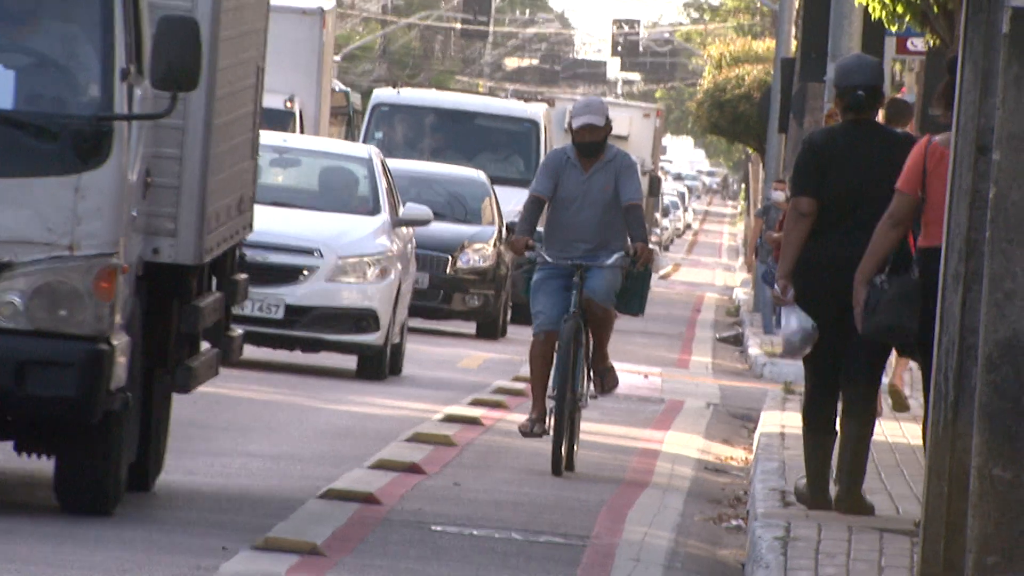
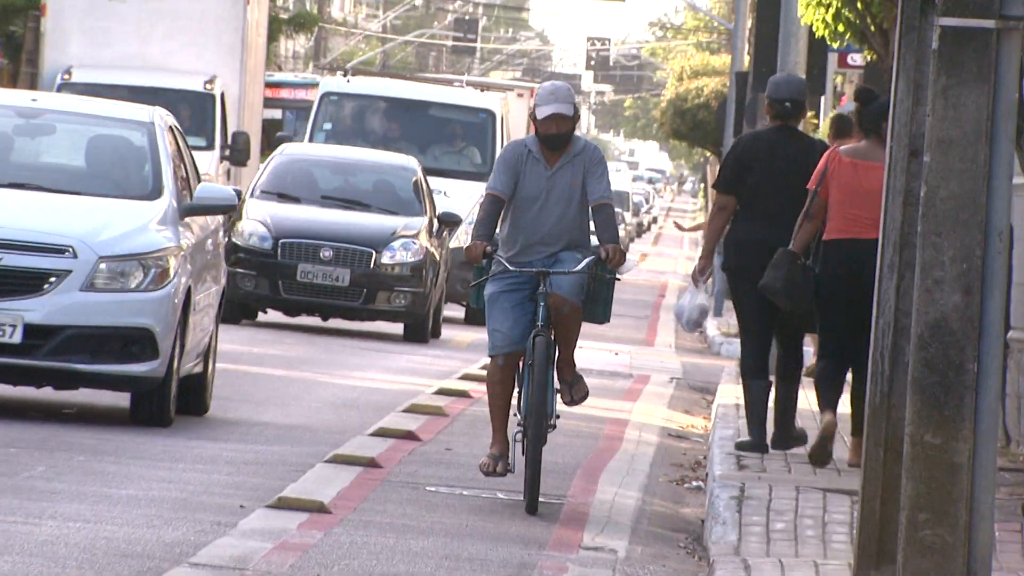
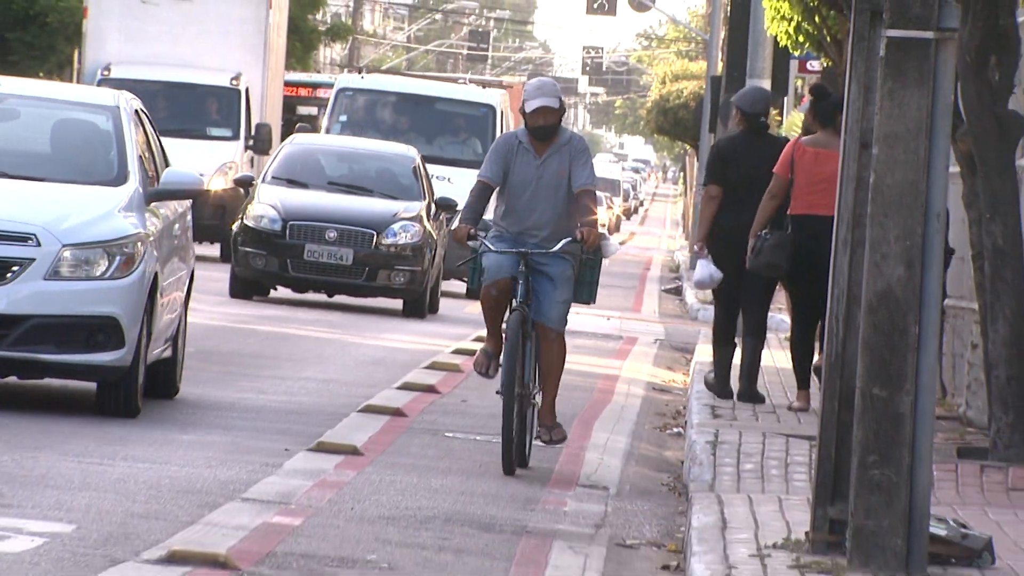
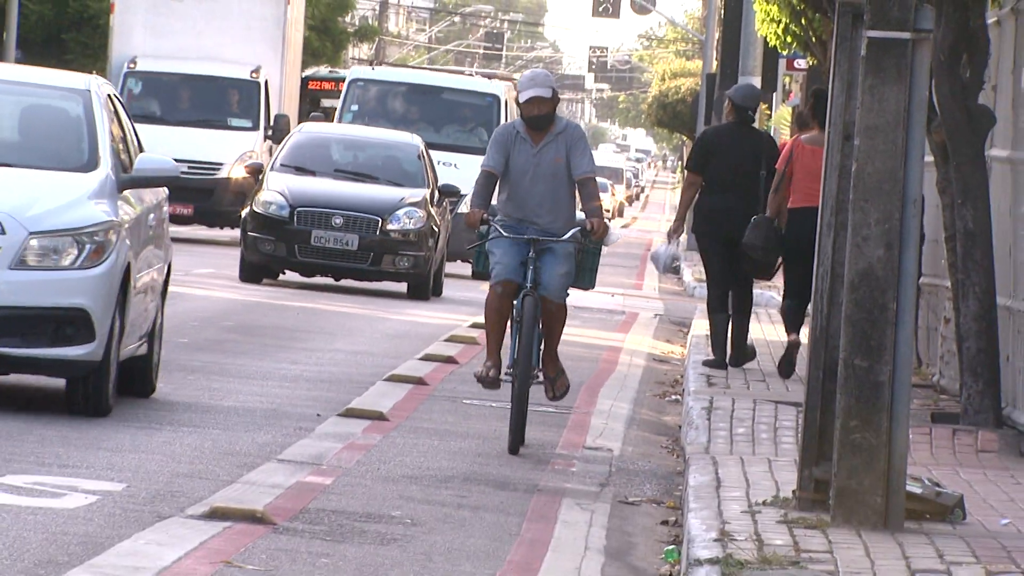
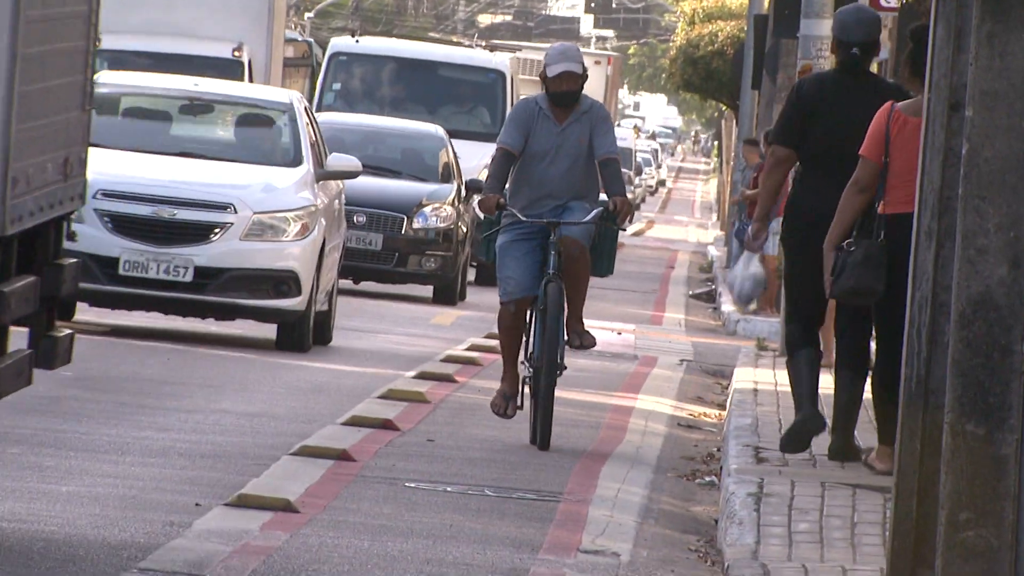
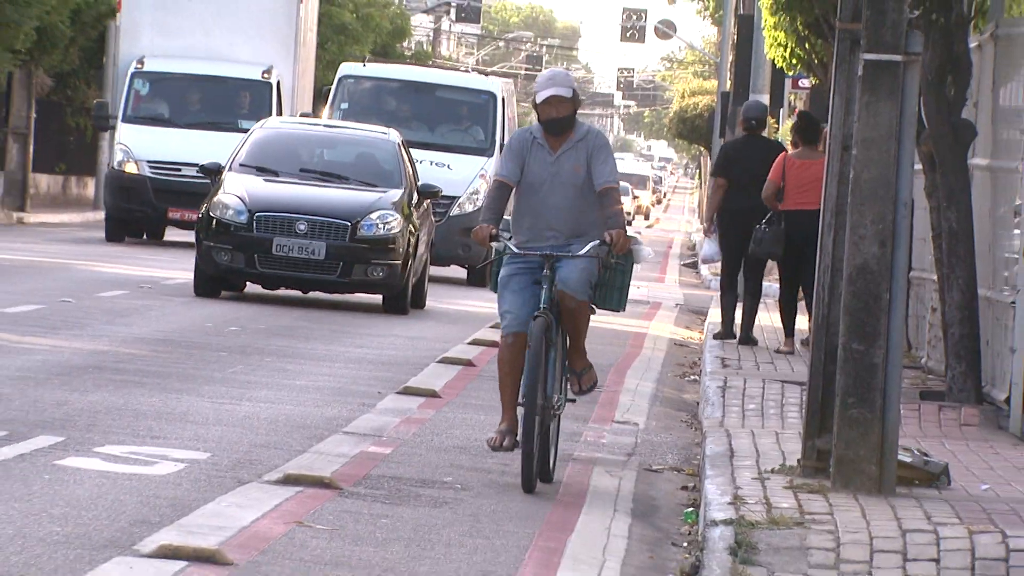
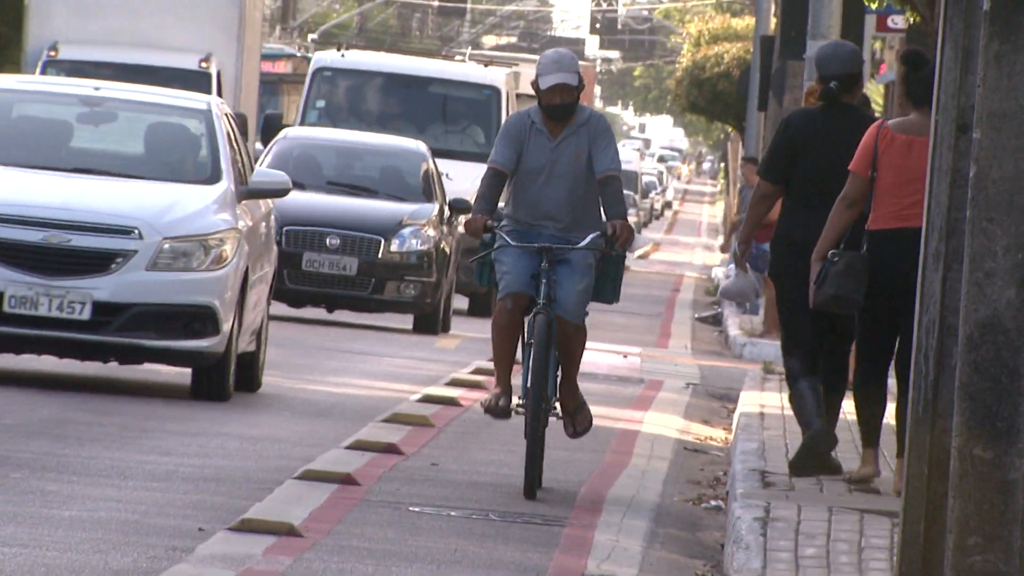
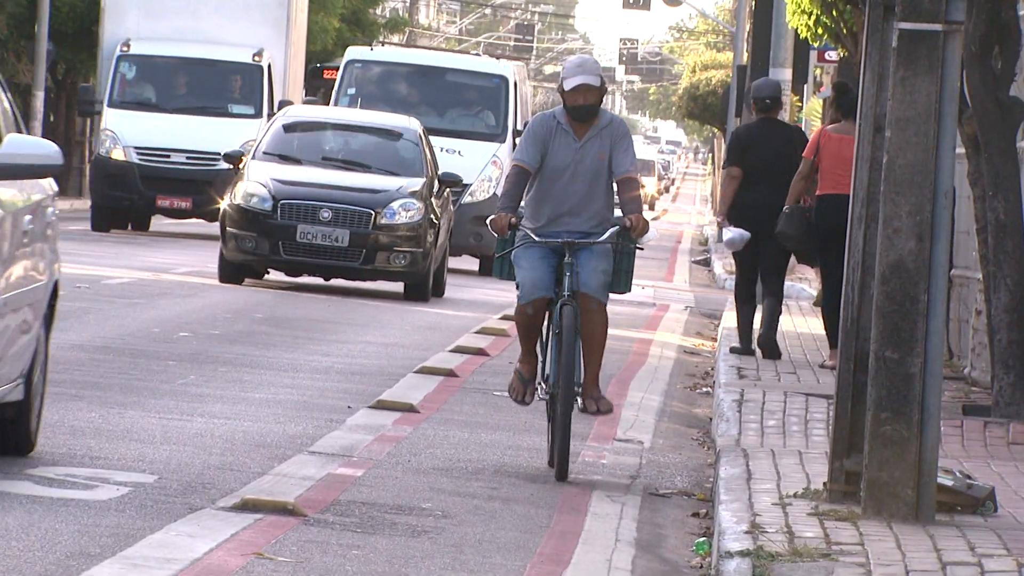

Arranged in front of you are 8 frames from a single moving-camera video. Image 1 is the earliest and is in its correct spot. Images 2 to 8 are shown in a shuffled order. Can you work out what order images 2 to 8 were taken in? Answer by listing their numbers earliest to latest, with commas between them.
5, 7, 2, 3, 4, 8, 6
